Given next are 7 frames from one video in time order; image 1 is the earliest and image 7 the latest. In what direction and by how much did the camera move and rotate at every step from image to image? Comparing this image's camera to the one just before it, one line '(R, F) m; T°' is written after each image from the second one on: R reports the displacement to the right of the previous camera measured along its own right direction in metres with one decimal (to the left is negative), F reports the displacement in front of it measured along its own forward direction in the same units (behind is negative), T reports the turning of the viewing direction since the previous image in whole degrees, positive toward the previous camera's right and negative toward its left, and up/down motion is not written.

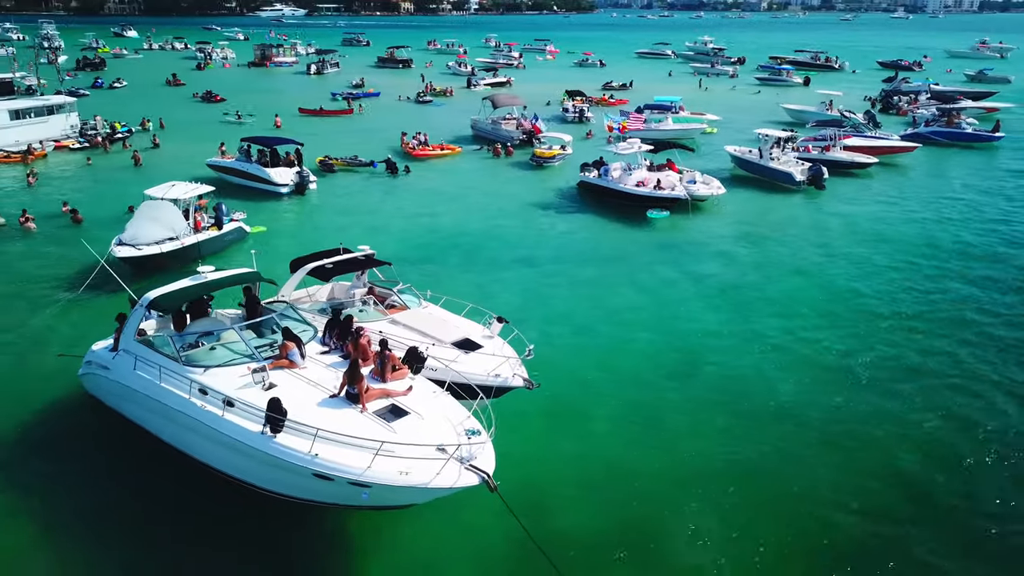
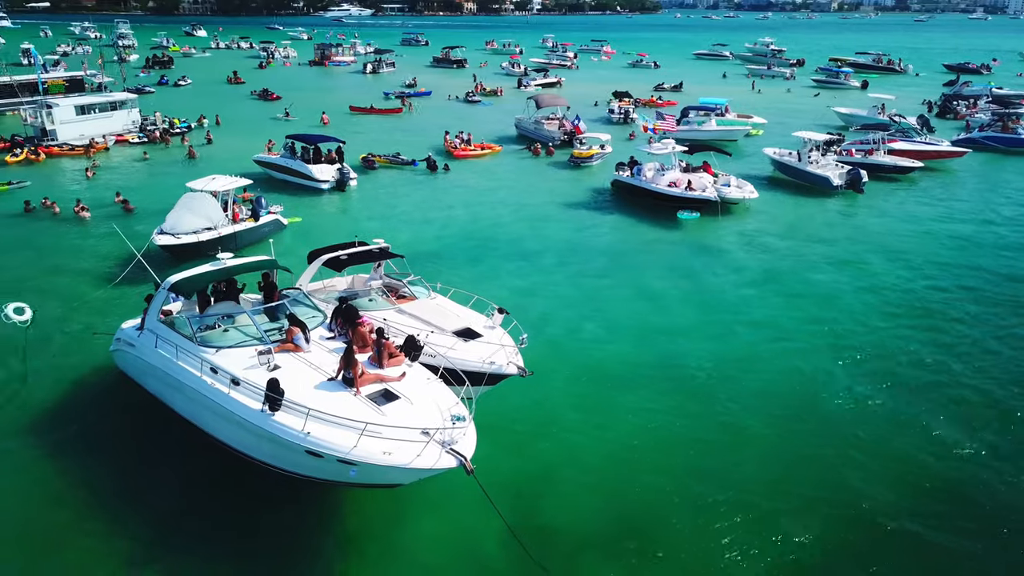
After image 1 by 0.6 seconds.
(+1.1, -0.4) m; -4°
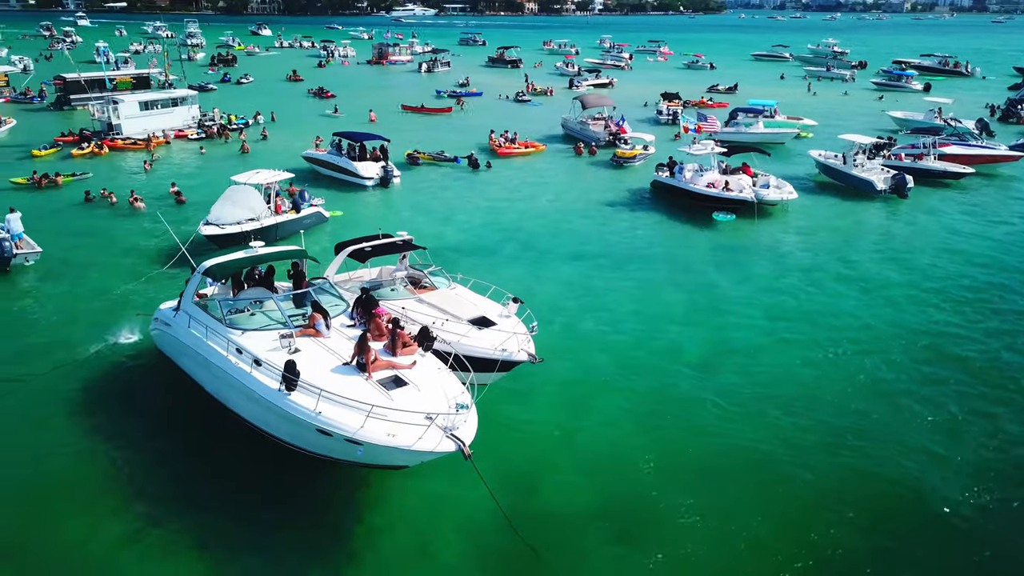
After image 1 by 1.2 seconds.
(+0.8, -0.4) m; -4°
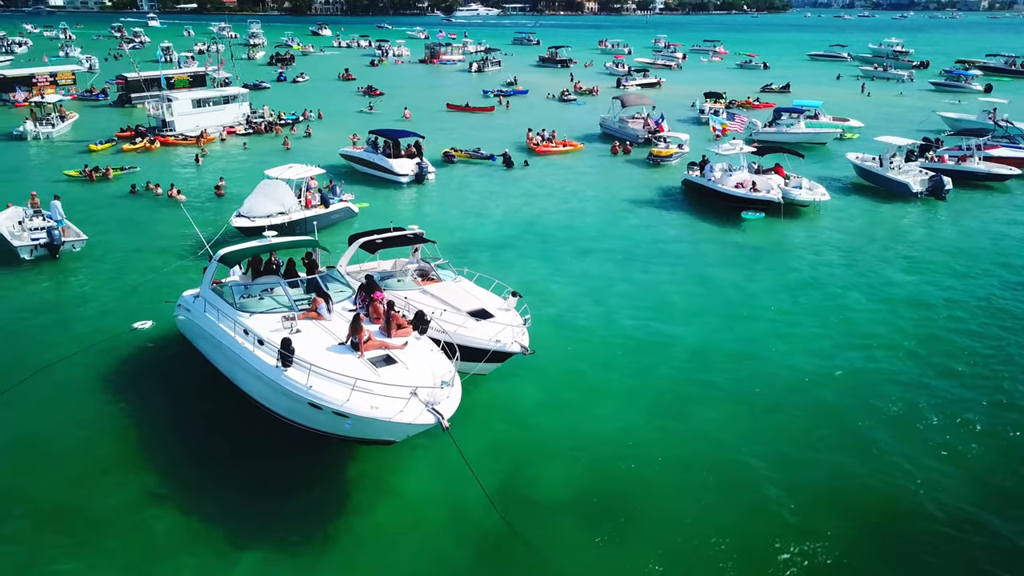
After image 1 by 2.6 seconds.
(+1.2, -0.4) m; -4°
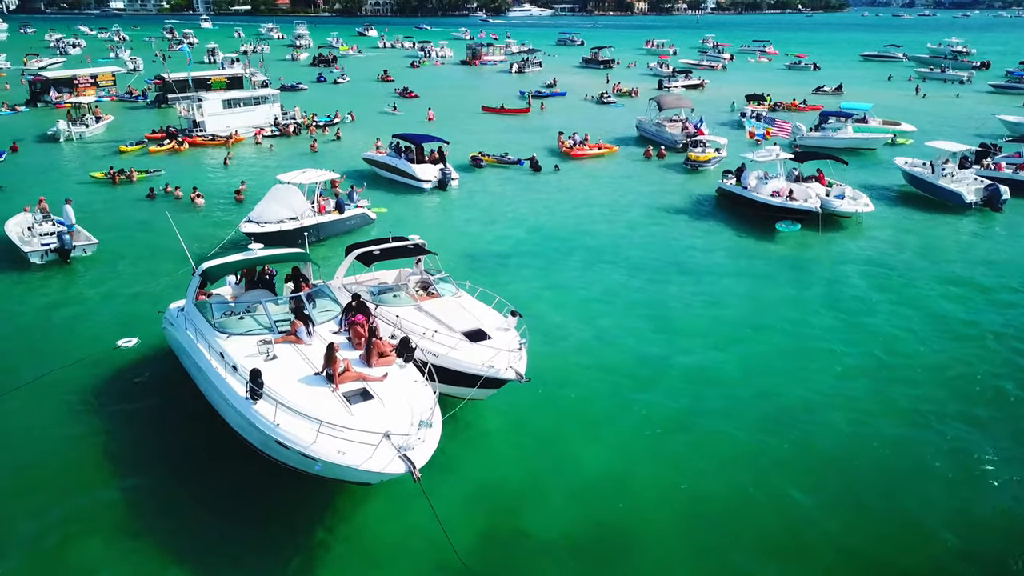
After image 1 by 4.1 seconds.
(+0.9, +1.2) m; -3°
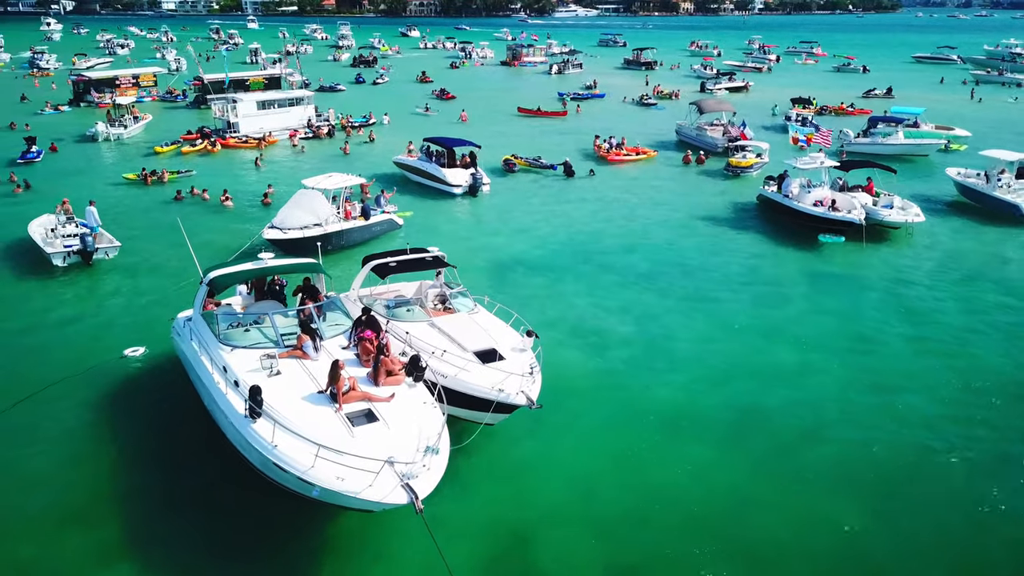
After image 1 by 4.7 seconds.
(+0.4, +0.9) m; -3°
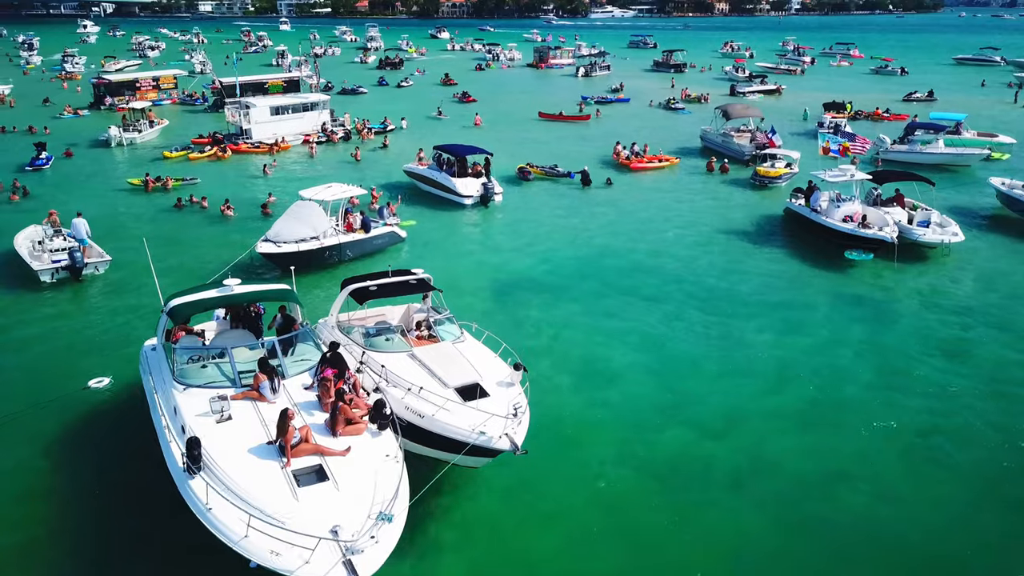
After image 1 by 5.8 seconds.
(+0.8, +1.4) m; -2°
